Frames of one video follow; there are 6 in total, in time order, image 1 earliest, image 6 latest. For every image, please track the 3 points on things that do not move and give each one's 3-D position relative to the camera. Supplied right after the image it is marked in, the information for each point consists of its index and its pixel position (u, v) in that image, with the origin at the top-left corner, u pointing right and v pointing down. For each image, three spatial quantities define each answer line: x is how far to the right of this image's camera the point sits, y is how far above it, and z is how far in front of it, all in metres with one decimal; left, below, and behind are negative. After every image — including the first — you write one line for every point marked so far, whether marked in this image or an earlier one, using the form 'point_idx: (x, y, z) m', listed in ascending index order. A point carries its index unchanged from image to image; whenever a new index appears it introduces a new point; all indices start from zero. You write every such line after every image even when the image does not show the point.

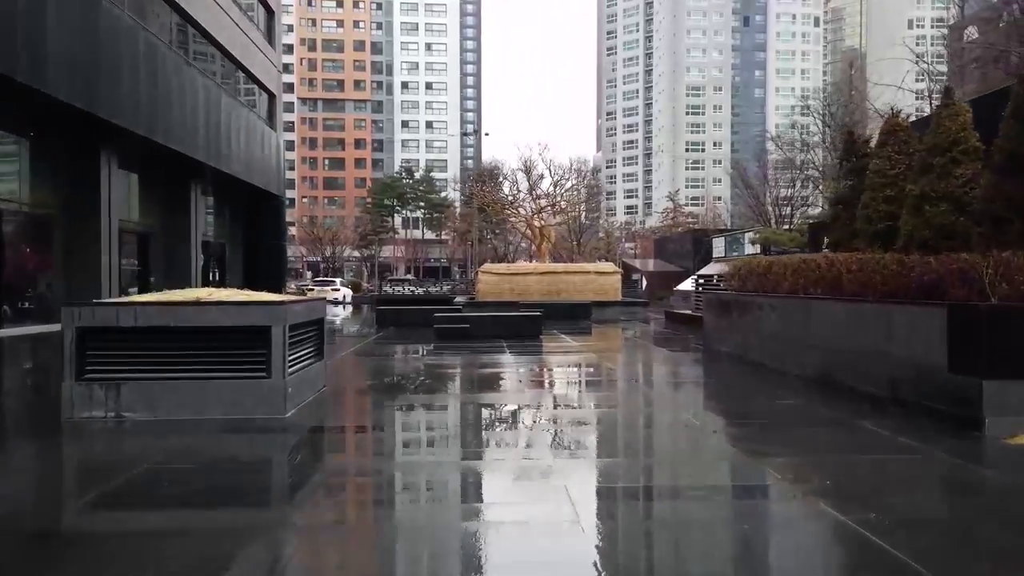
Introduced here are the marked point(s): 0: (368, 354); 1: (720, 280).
0: (-2.4, -1.1, +12.3) m
1: (+4.2, +0.1, +14.4) m
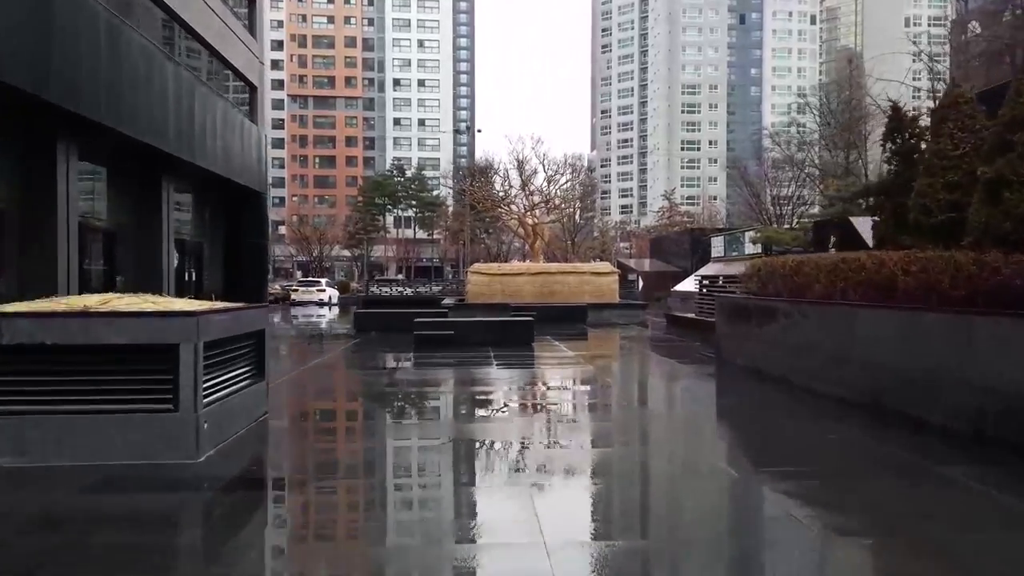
0: (-2.6, -1.2, +11.1) m
1: (+4.1, 0.0, +13.3) m
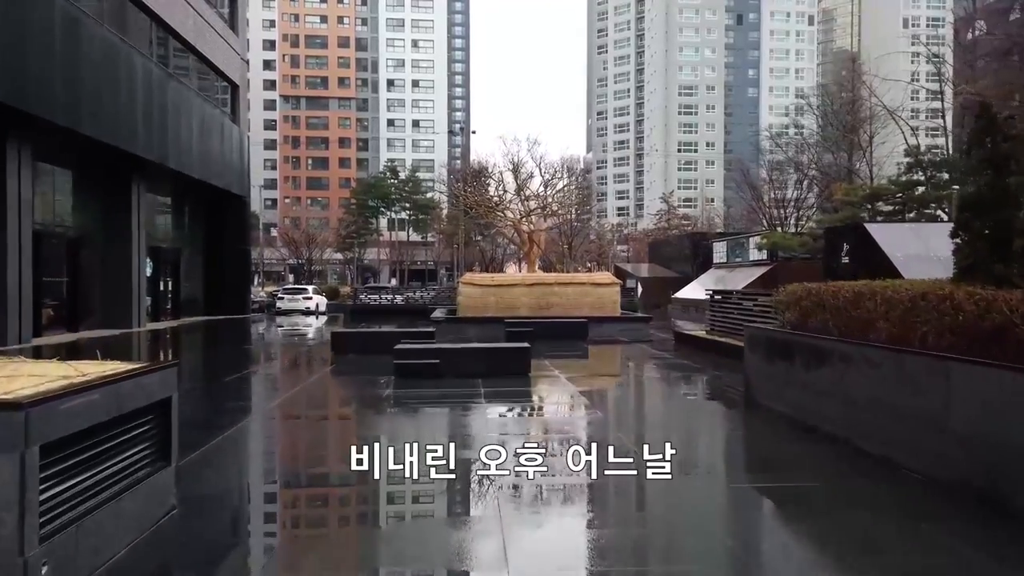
0: (-2.6, -1.5, +9.9) m
1: (+4.0, -0.3, +12.1) m
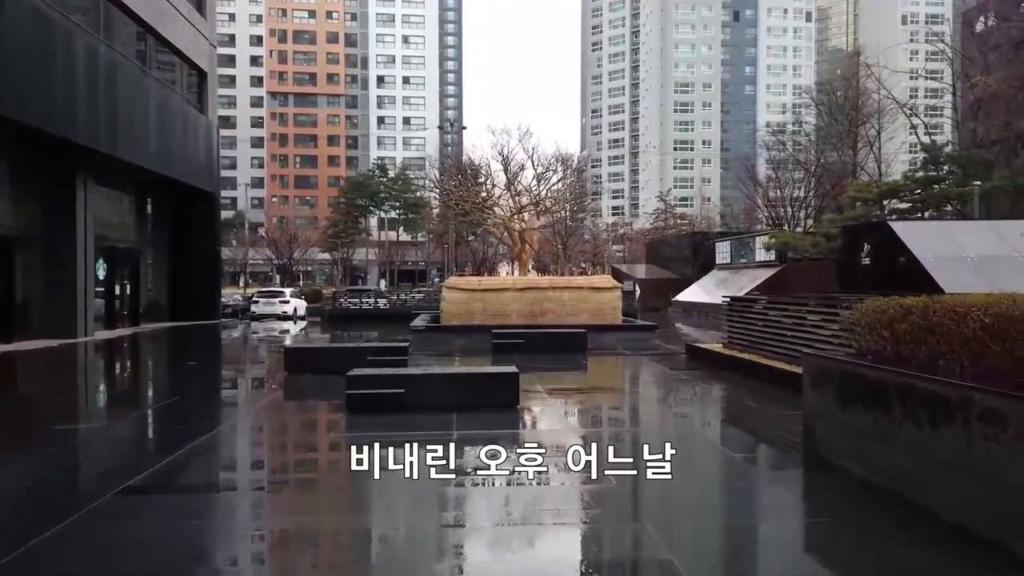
0: (-2.8, -1.6, +8.0) m
1: (+3.8, -0.4, +10.3) m
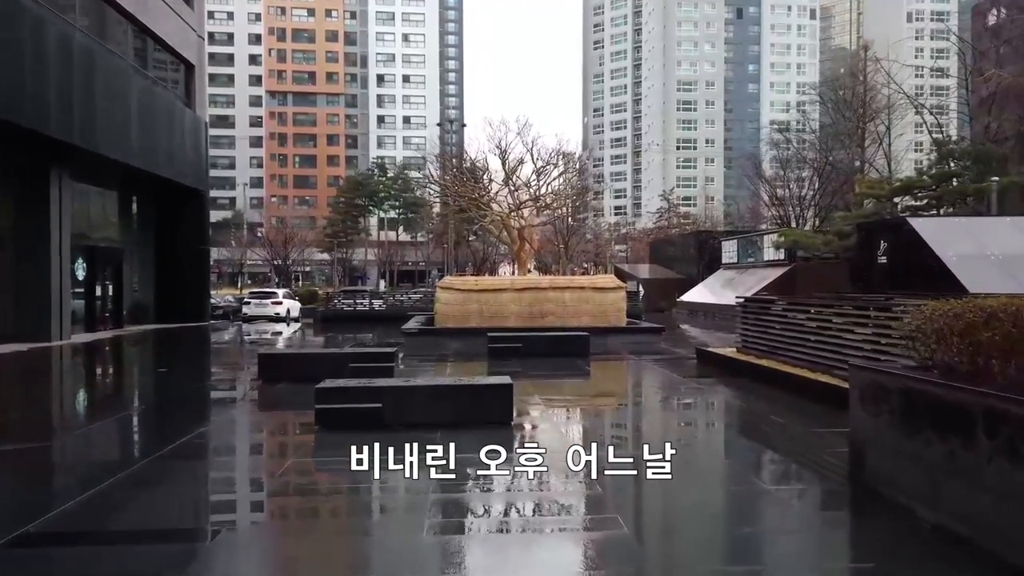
0: (-2.9, -1.6, +7.1) m
1: (+3.7, -0.4, +9.4) m
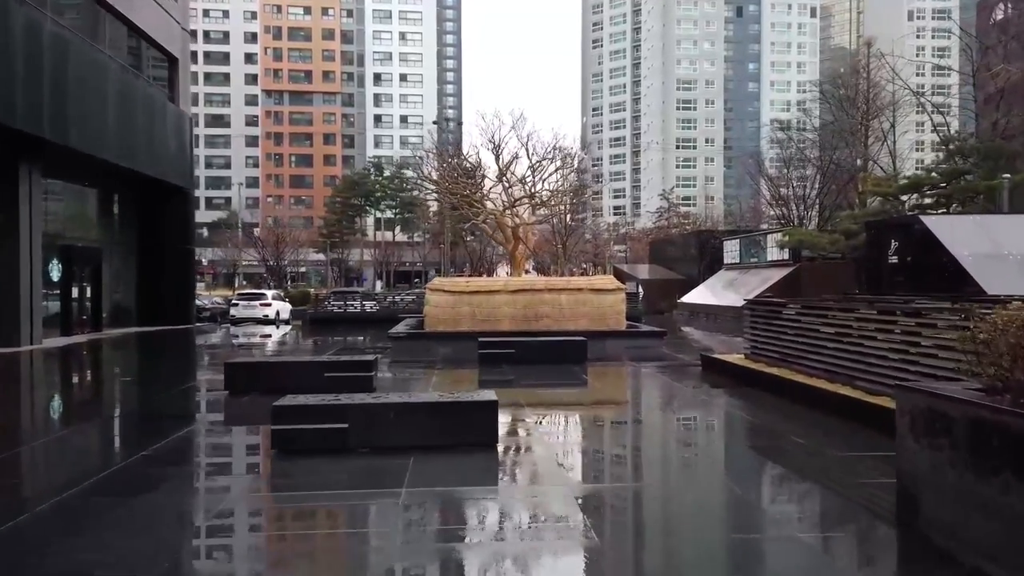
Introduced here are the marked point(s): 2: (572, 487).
0: (-3.0, -1.6, +6.4) m
1: (+3.6, -0.4, +8.7) m
2: (+0.5, -1.5, +5.8) m
